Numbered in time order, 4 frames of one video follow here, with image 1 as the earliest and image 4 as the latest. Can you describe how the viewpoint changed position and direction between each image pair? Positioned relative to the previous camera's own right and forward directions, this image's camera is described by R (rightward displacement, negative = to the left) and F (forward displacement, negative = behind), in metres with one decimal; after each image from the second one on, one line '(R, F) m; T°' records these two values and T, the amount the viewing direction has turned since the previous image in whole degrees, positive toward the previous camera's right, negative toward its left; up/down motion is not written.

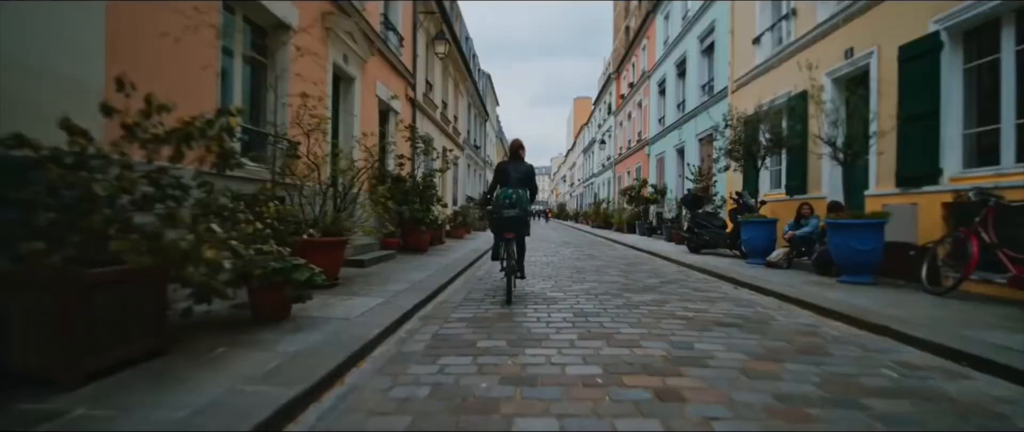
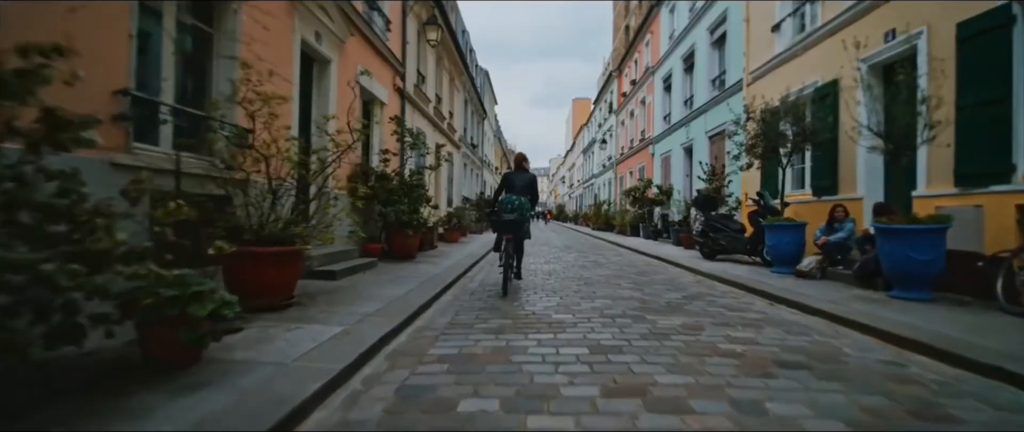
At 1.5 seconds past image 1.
(0.0, +1.1) m; 0°
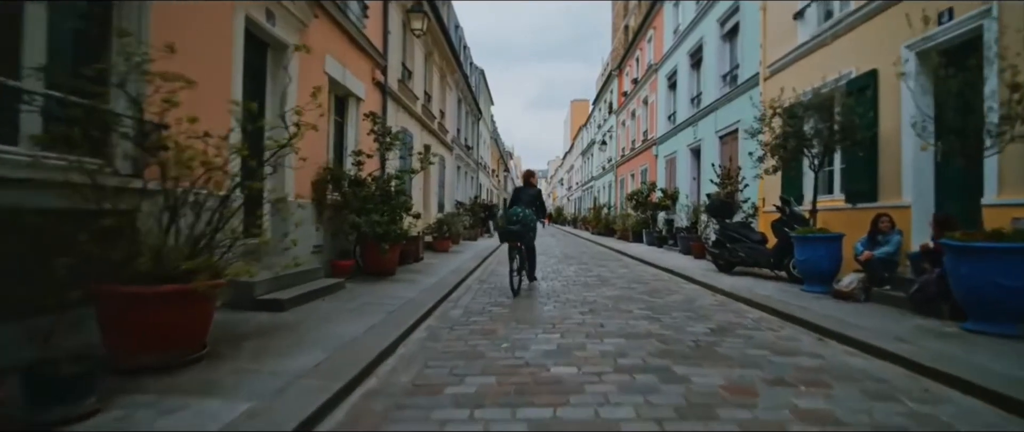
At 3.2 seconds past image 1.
(+0.2, +1.2) m; 0°
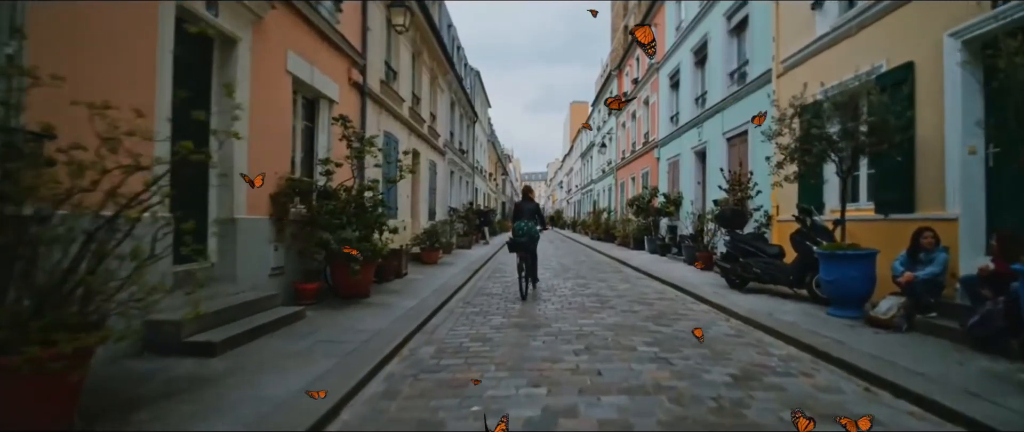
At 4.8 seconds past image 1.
(+0.4, +0.9) m; 0°
